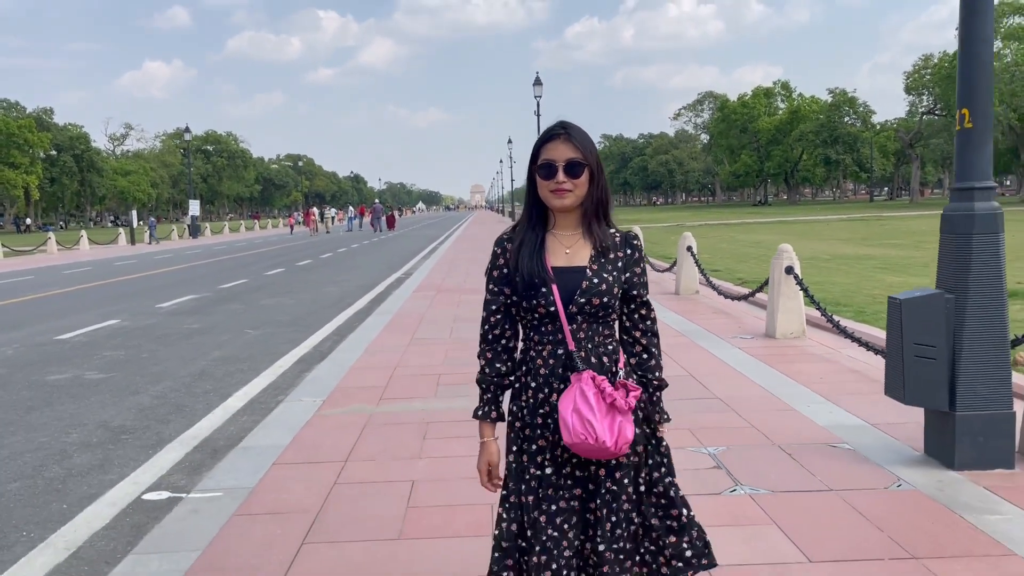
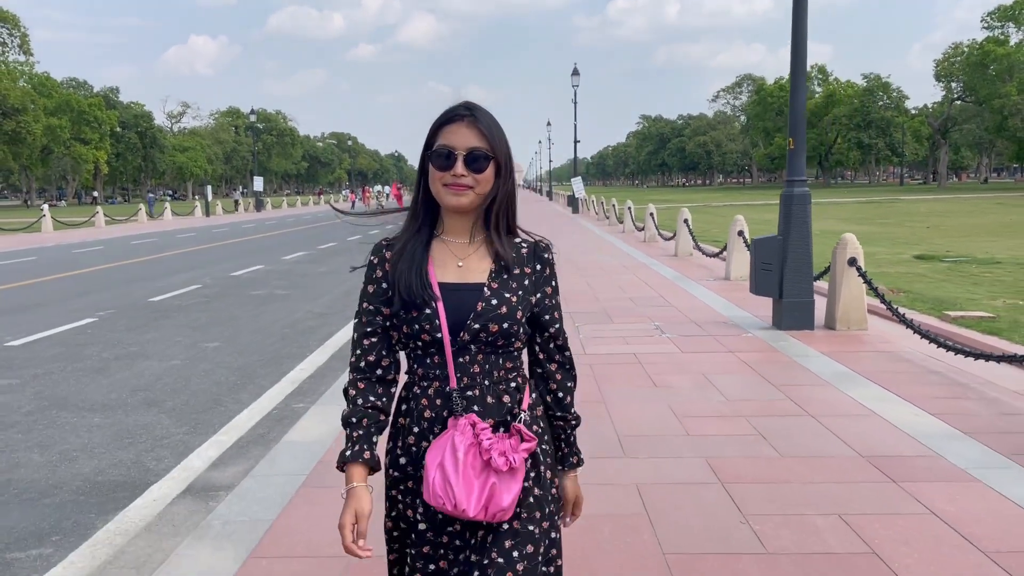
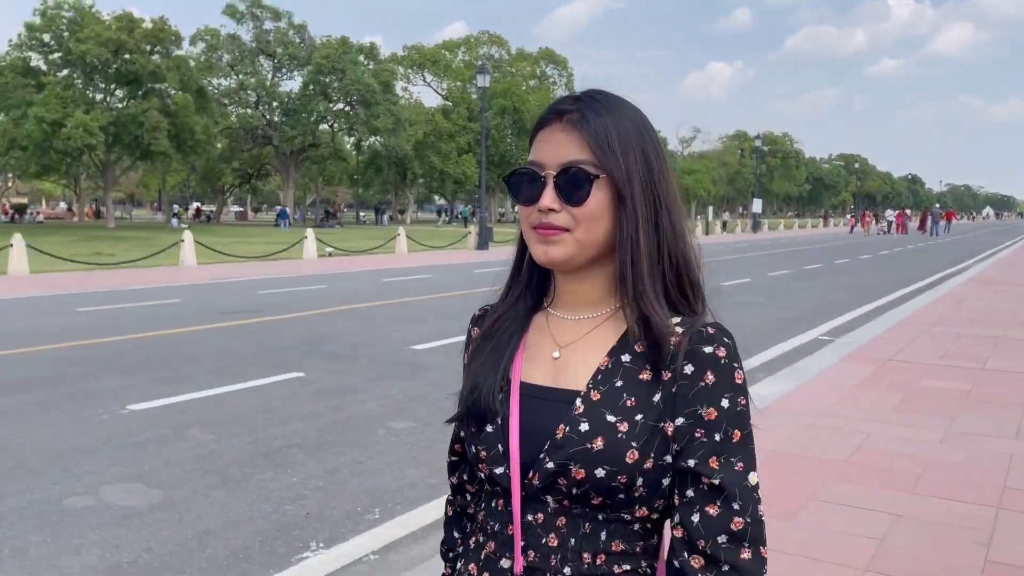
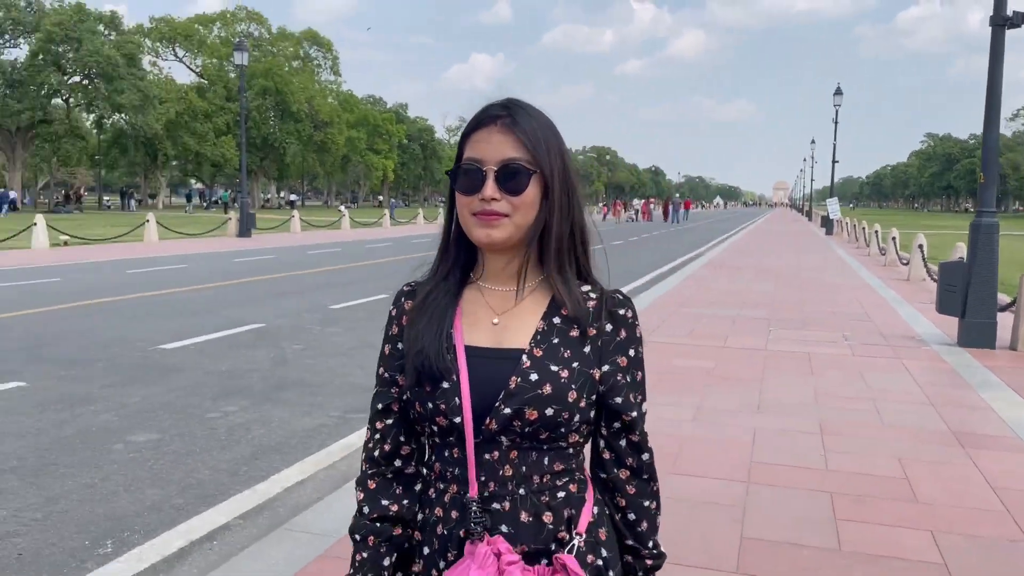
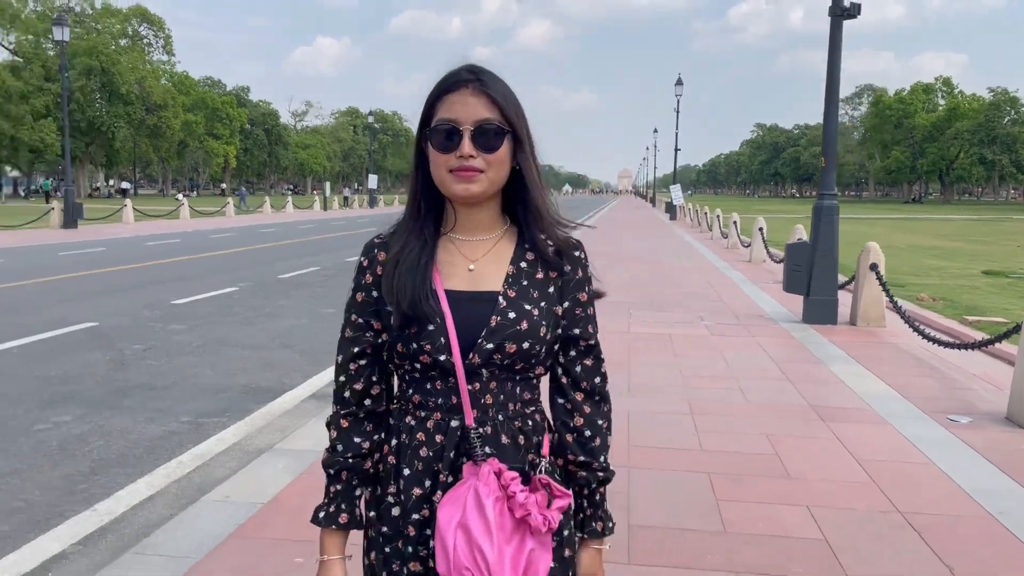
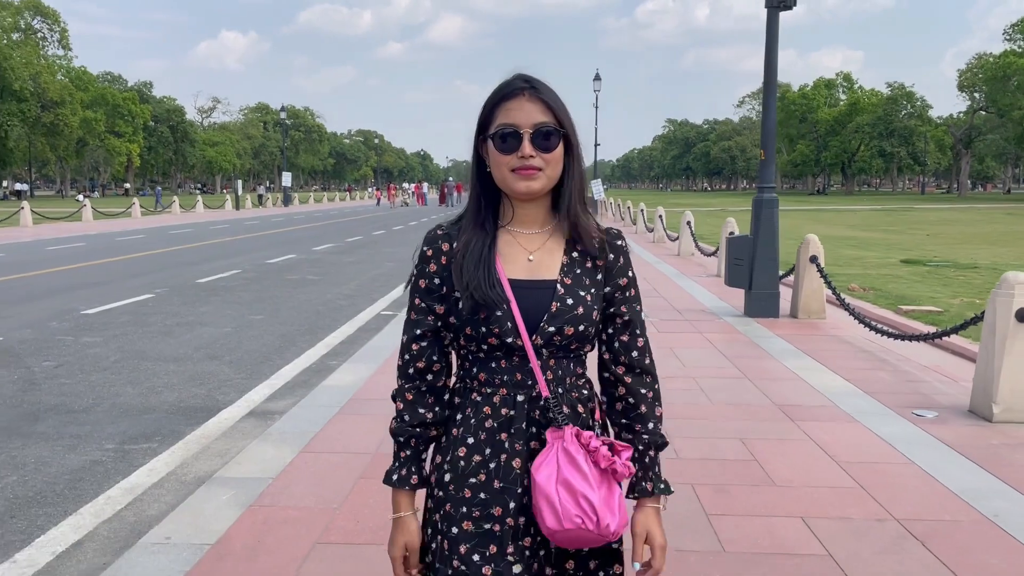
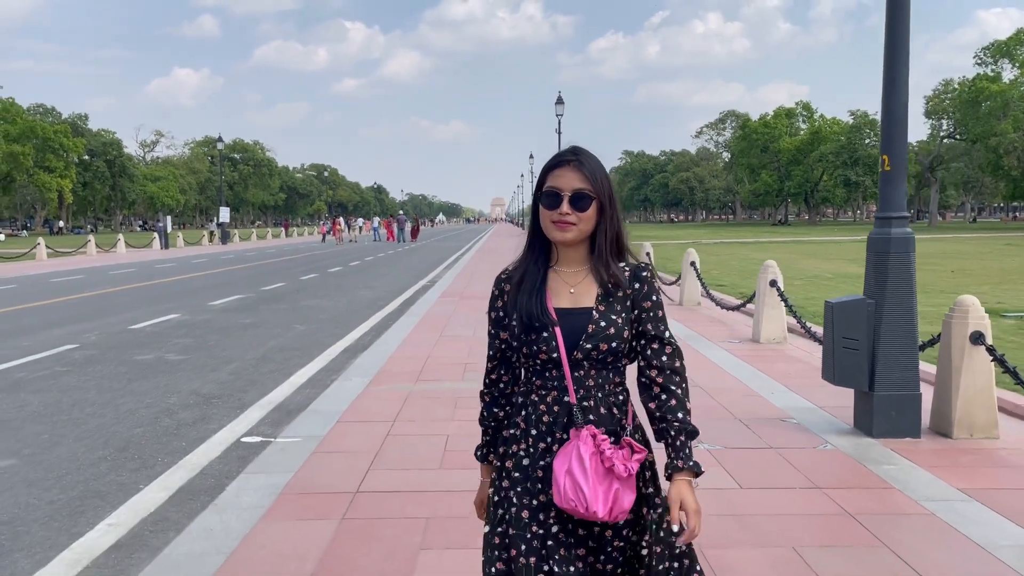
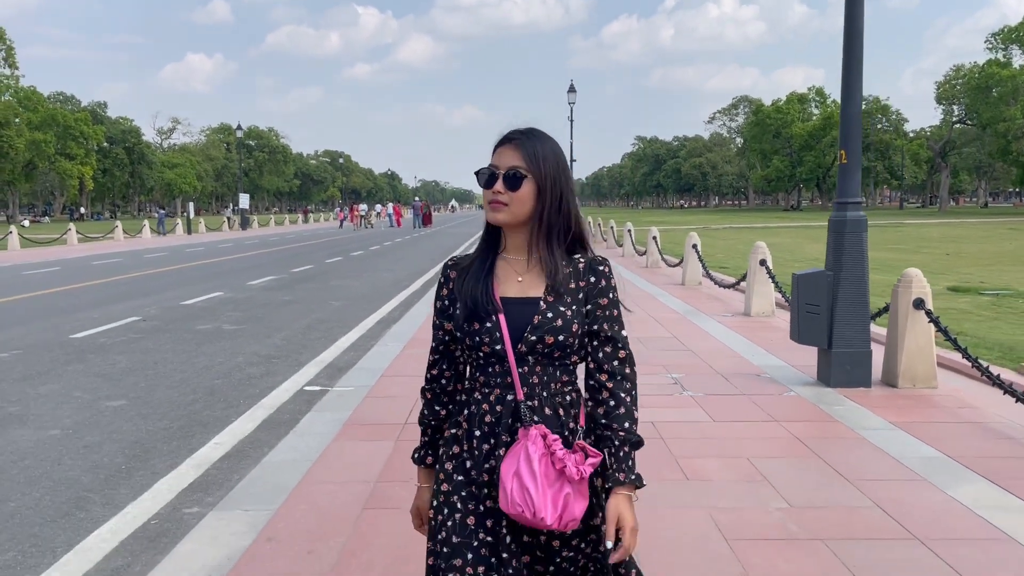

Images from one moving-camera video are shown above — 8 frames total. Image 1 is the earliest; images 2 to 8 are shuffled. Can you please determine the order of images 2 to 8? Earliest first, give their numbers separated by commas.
7, 8, 2, 6, 5, 4, 3
